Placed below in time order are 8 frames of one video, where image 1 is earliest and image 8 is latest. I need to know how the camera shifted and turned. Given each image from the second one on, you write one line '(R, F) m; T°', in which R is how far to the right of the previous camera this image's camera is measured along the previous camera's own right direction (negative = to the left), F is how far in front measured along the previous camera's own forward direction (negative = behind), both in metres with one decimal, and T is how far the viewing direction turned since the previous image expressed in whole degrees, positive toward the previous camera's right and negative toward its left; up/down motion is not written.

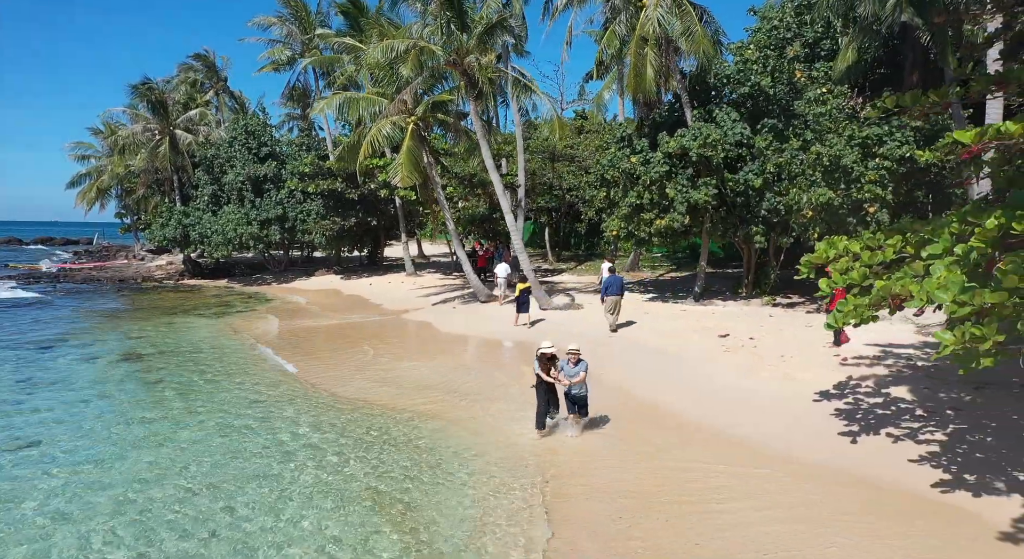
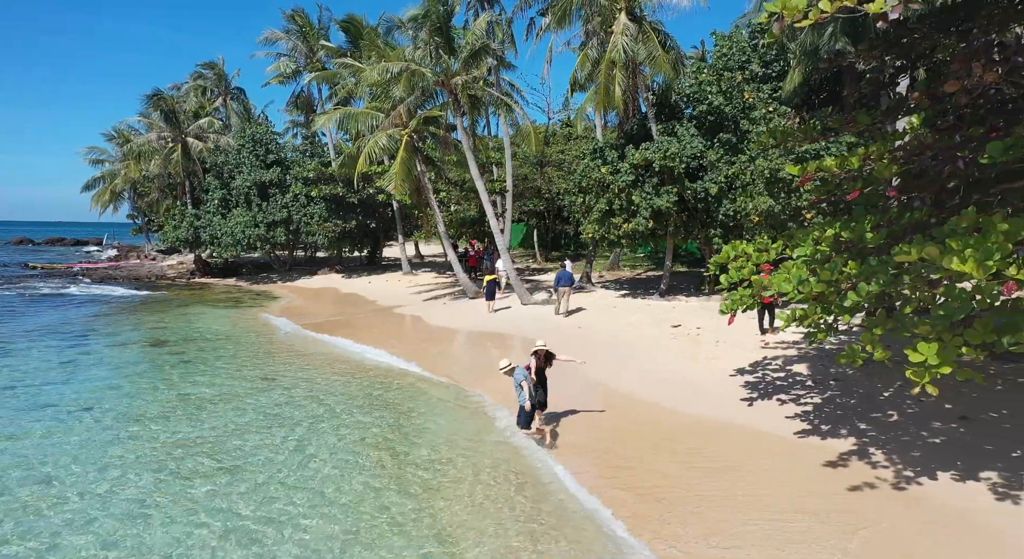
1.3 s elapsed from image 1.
(+0.6, -1.9) m; 0°
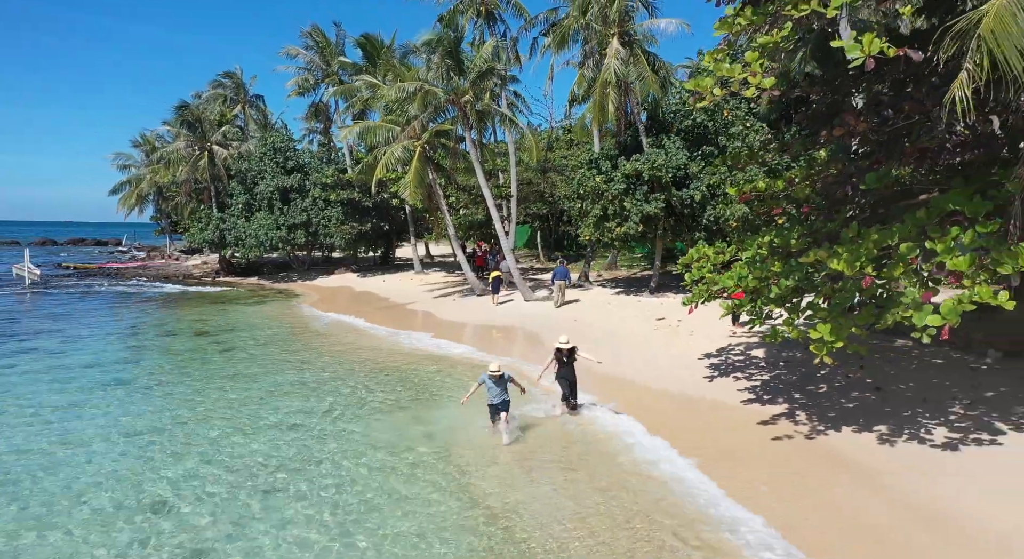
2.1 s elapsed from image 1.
(+0.1, -1.9) m; -1°
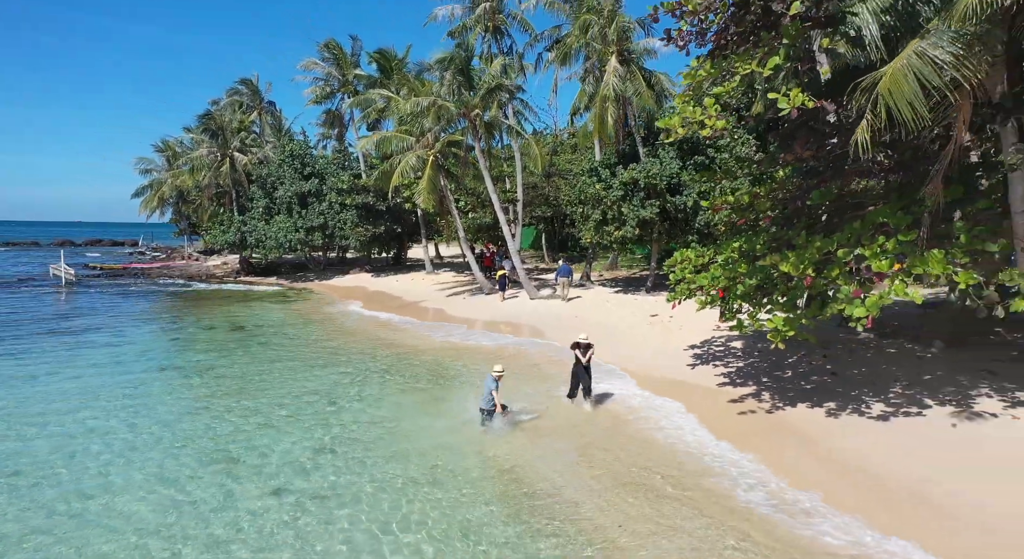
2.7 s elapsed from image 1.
(0.0, -1.6) m; 0°
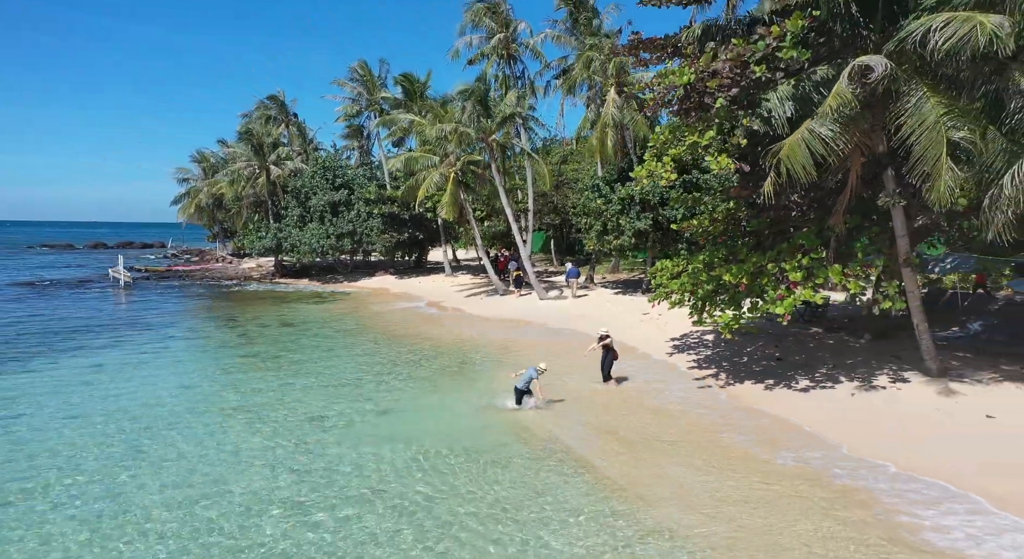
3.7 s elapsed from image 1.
(-0.1, -3.1) m; -1°
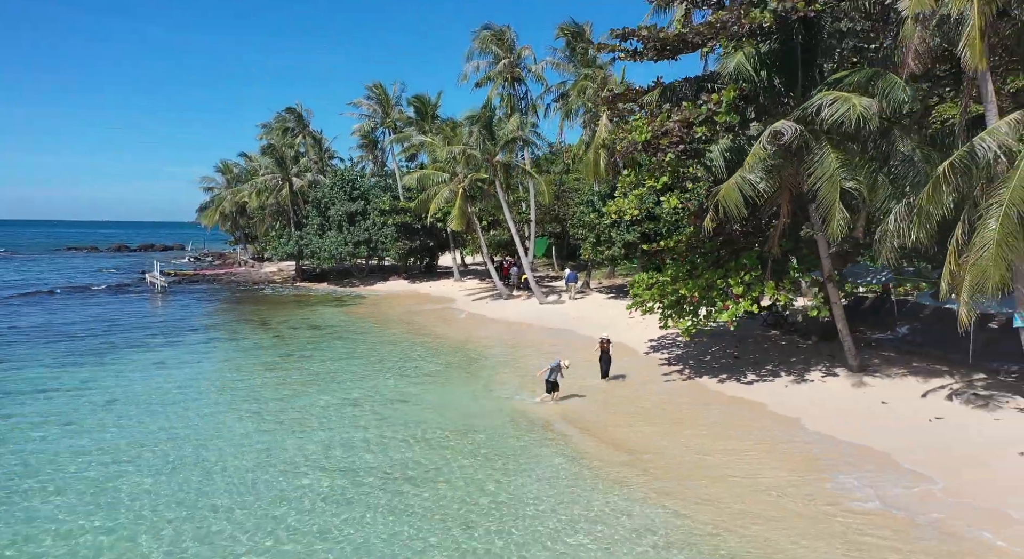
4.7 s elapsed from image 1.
(+0.3, -2.7) m; -1°
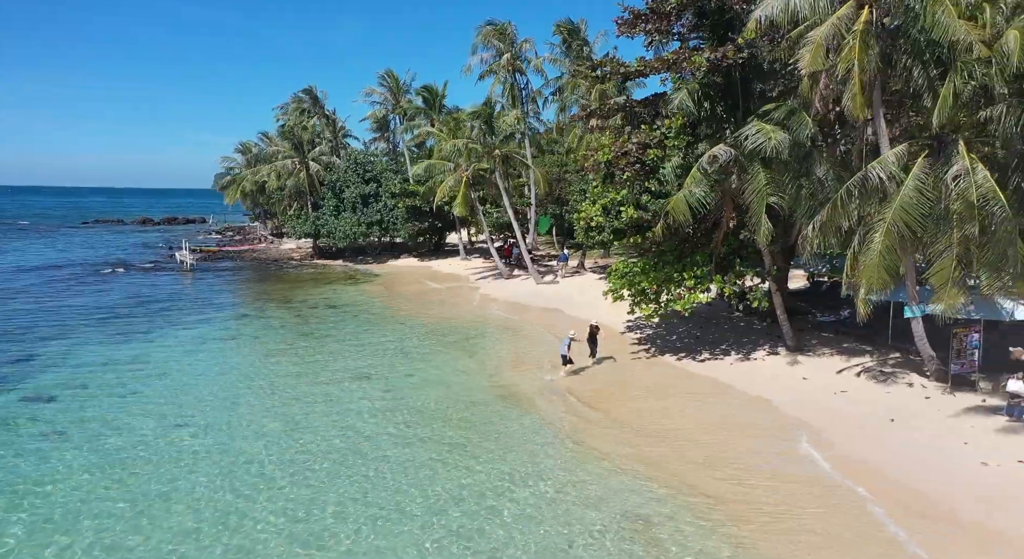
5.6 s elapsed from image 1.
(+0.7, -2.6) m; -1°
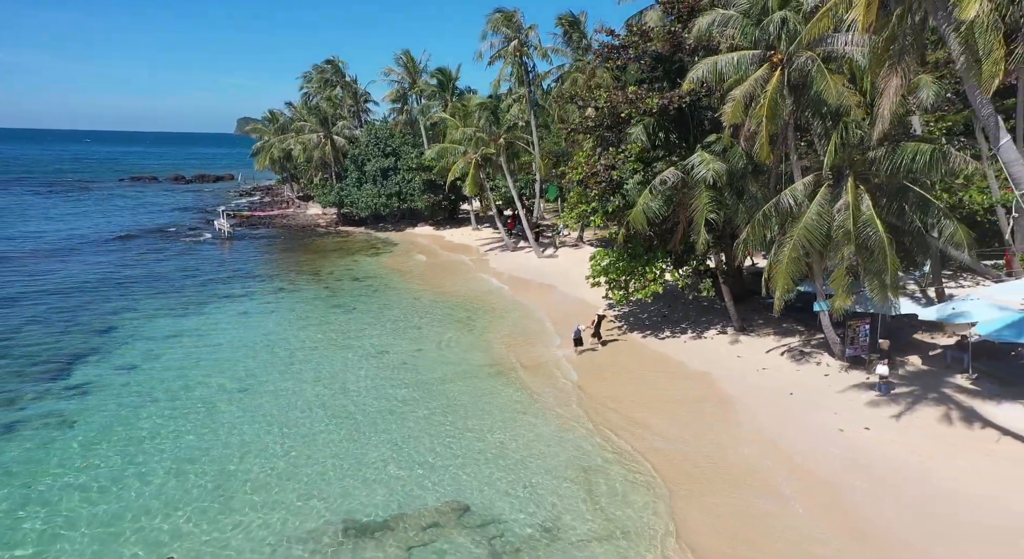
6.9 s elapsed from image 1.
(+0.9, -3.5) m; -2°
